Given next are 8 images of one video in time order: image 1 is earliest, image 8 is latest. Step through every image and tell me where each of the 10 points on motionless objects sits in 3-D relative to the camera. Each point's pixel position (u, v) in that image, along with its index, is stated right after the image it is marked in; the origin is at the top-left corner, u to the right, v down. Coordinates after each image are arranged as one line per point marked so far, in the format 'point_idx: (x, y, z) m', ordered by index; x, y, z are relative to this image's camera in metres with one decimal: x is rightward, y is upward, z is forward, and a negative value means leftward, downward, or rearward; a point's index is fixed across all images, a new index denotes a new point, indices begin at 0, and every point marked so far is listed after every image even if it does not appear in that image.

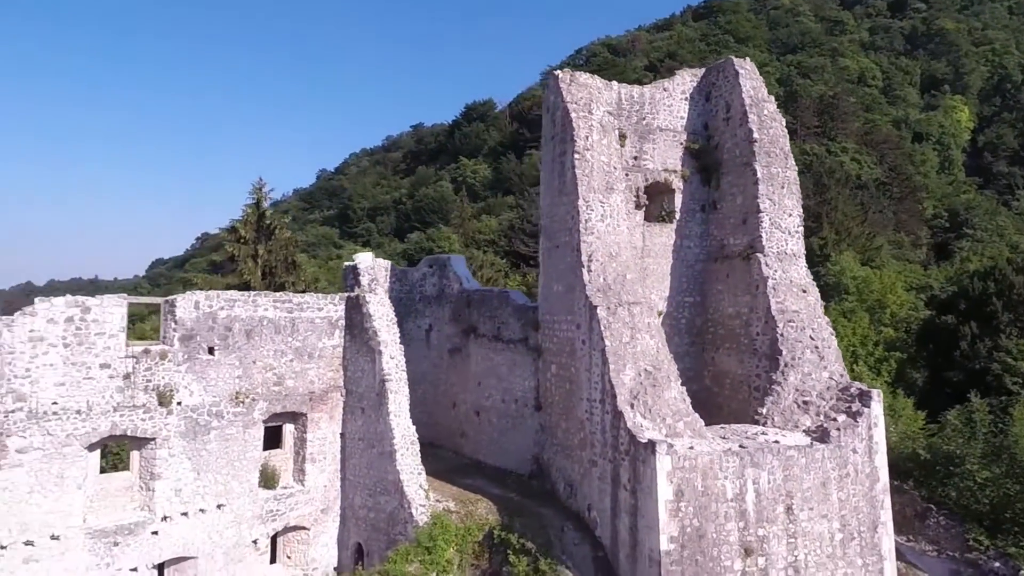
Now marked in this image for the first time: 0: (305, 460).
0: (-3.9, -3.2, +11.7) m
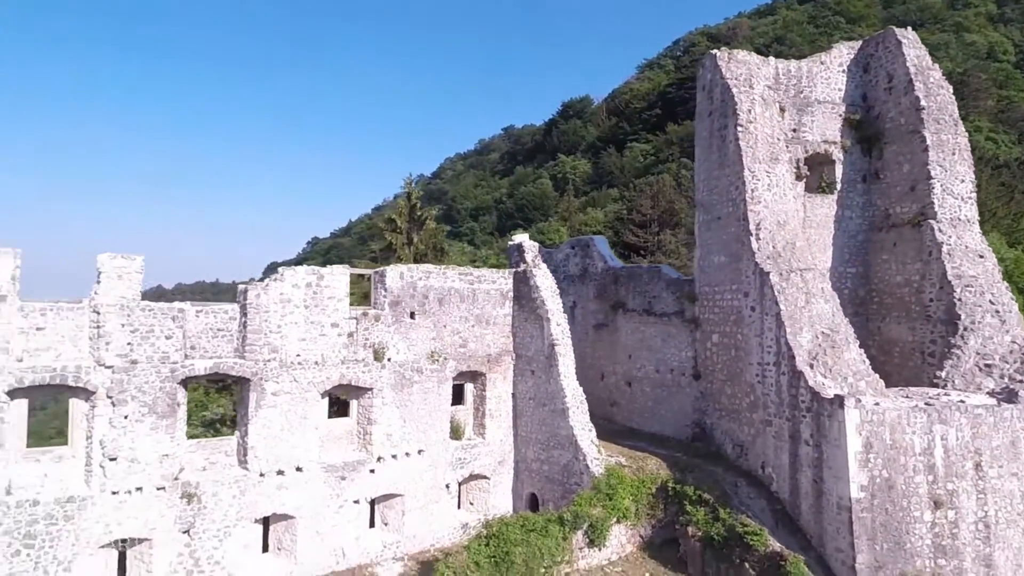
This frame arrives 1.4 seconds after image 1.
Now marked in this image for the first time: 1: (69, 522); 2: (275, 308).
0: (-0.6, -2.6, +12.9) m
1: (-6.2, -3.3, +9.0) m
2: (-4.0, -0.4, +10.5) m
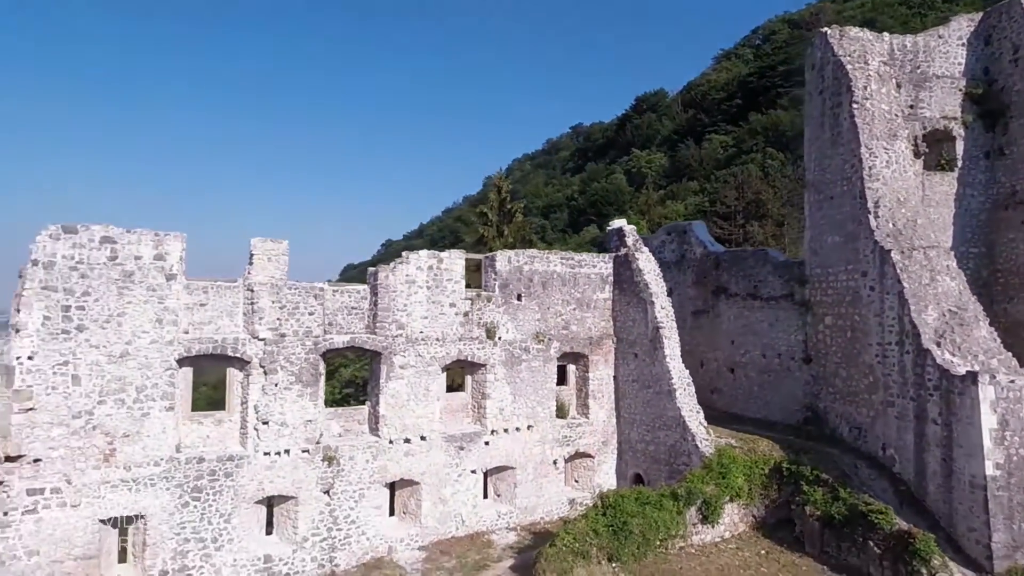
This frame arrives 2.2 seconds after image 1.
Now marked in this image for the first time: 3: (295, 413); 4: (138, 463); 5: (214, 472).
0: (+1.6, -2.3, +13.2) m
1: (-4.4, -2.9, +9.9) m
2: (-2.1, 0.0, +11.2) m
3: (-3.6, -2.0, +10.6) m
4: (-5.5, -2.6, +9.3) m
5: (-4.6, -2.8, +9.8) m
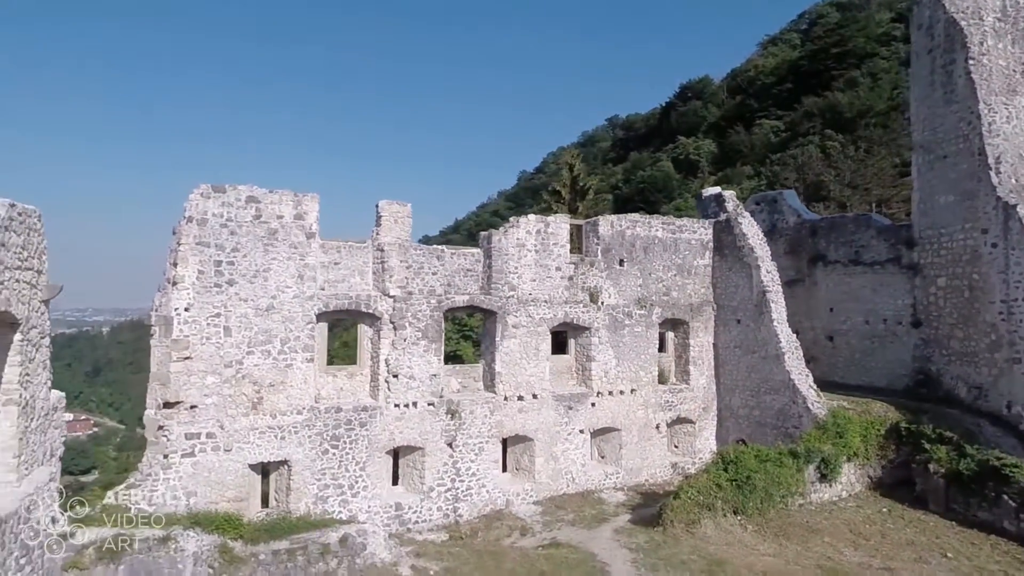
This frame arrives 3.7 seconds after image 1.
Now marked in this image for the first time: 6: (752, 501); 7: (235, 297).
0: (+3.7, -1.6, +13.3) m
1: (-2.4, -2.3, +10.3) m
2: (0.0, +0.7, +11.5) m
3: (-1.6, -1.4, +10.9) m
4: (-3.5, -1.9, +9.8) m
5: (-2.6, -2.1, +10.2) m
6: (+3.8, -3.4, +10.0) m
7: (-4.2, -0.1, +9.6) m
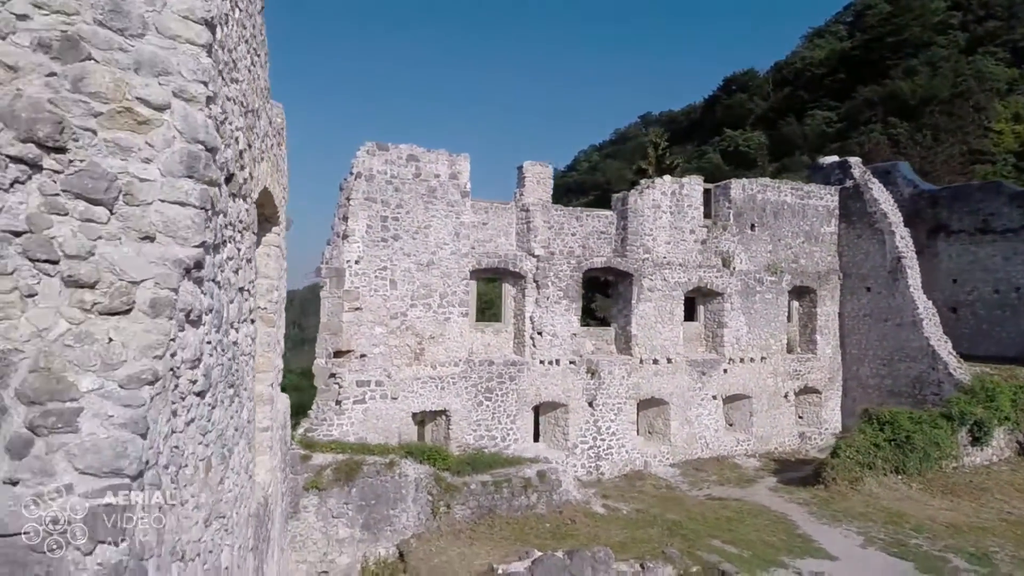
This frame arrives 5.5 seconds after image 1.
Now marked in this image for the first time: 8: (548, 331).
0: (+6.3, -0.9, +13.2) m
1: (0.0, -1.5, +10.4) m
2: (+2.5, +1.4, +11.5) m
3: (+0.9, -0.7, +11.0) m
4: (-1.1, -1.2, +10.0) m
5: (-0.1, -1.4, +10.3) m
6: (+6.3, -2.7, +9.9) m
7: (-1.7, +0.6, +9.8) m
8: (+0.6, -0.7, +10.9) m
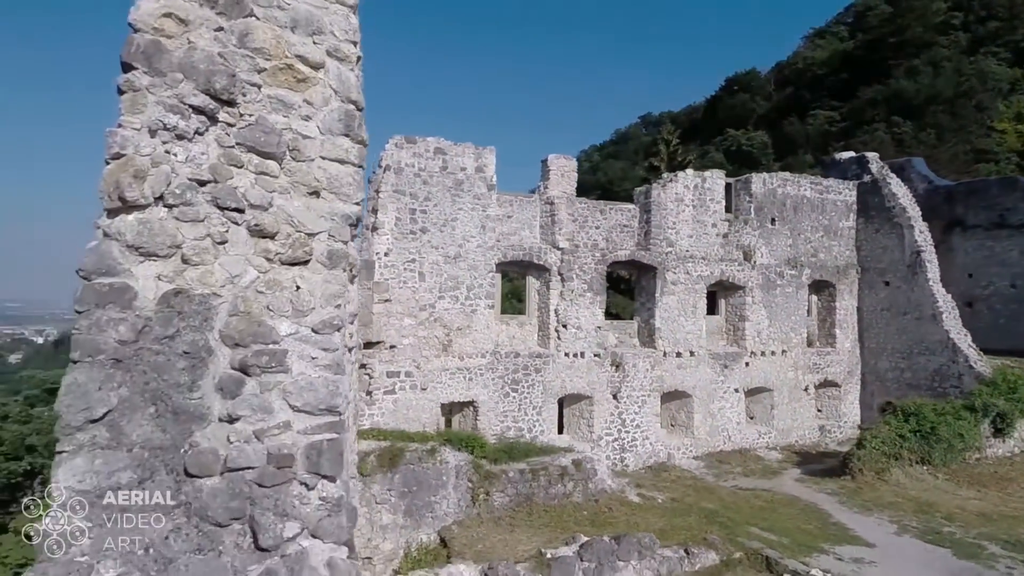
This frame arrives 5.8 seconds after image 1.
0: (+6.7, -0.8, +13.3) m
1: (+0.5, -1.4, +10.5) m
2: (+2.9, +1.5, +11.5) m
3: (+1.3, -0.5, +11.1) m
4: (-0.7, -1.1, +10.0) m
5: (+0.3, -1.3, +10.4) m
6: (+6.7, -2.6, +9.9) m
7: (-1.3, +0.7, +9.8) m
8: (+1.1, -0.6, +10.9) m
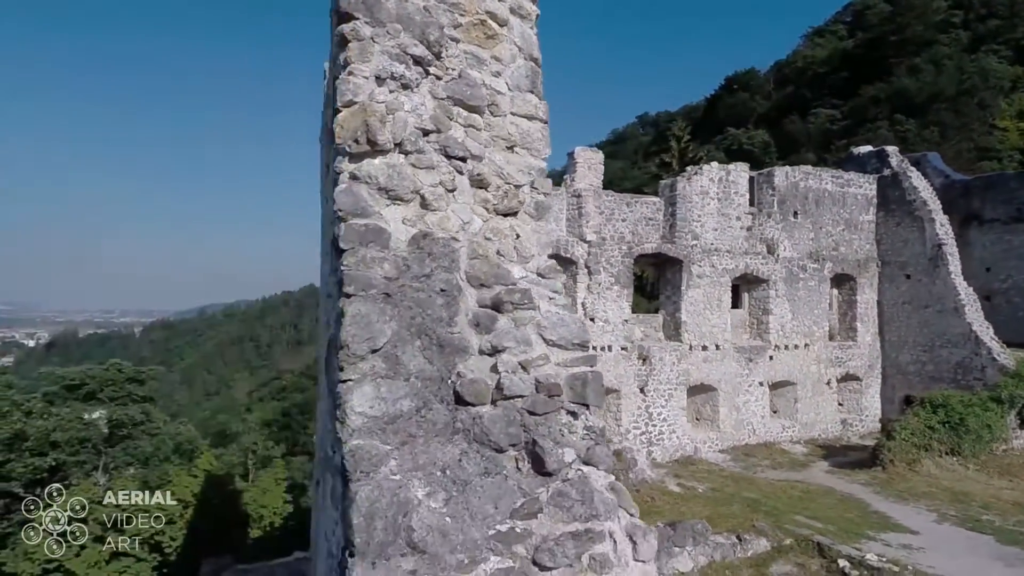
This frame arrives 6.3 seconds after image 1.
0: (+7.2, -0.6, +13.3) m
1: (+0.9, -1.3, +10.5) m
2: (+3.4, +1.6, +11.6) m
3: (+1.8, -0.4, +11.1) m
4: (-0.2, -0.9, +10.0) m
5: (+0.8, -1.2, +10.4) m
6: (+7.2, -2.4, +10.0) m
7: (-0.8, +0.8, +9.8) m
8: (+1.5, -0.5, +10.9) m
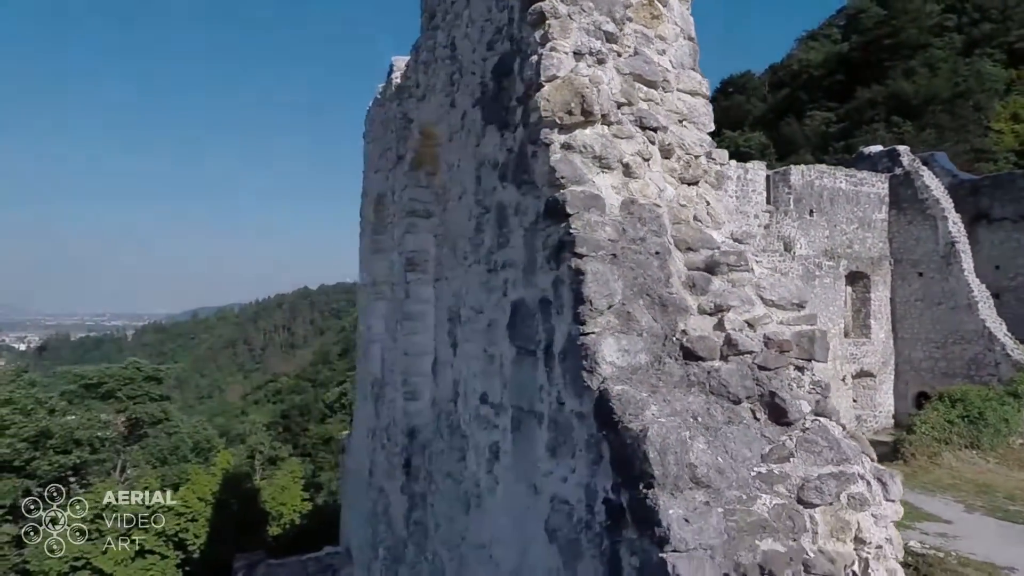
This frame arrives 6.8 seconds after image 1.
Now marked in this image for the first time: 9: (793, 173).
0: (+7.6, -0.6, +13.4) m
1: (+1.4, -1.3, +10.6) m
2: (+3.8, +1.7, +11.7) m
3: (+2.2, -0.4, +11.2) m
4: (+0.2, -0.9, +10.1) m
5: (+1.2, -1.1, +10.5) m
6: (+7.6, -2.4, +10.1) m
7: (-0.4, +0.9, +9.9) m
8: (+1.9, -0.4, +11.0) m
9: (+5.5, +2.3, +12.4) m
